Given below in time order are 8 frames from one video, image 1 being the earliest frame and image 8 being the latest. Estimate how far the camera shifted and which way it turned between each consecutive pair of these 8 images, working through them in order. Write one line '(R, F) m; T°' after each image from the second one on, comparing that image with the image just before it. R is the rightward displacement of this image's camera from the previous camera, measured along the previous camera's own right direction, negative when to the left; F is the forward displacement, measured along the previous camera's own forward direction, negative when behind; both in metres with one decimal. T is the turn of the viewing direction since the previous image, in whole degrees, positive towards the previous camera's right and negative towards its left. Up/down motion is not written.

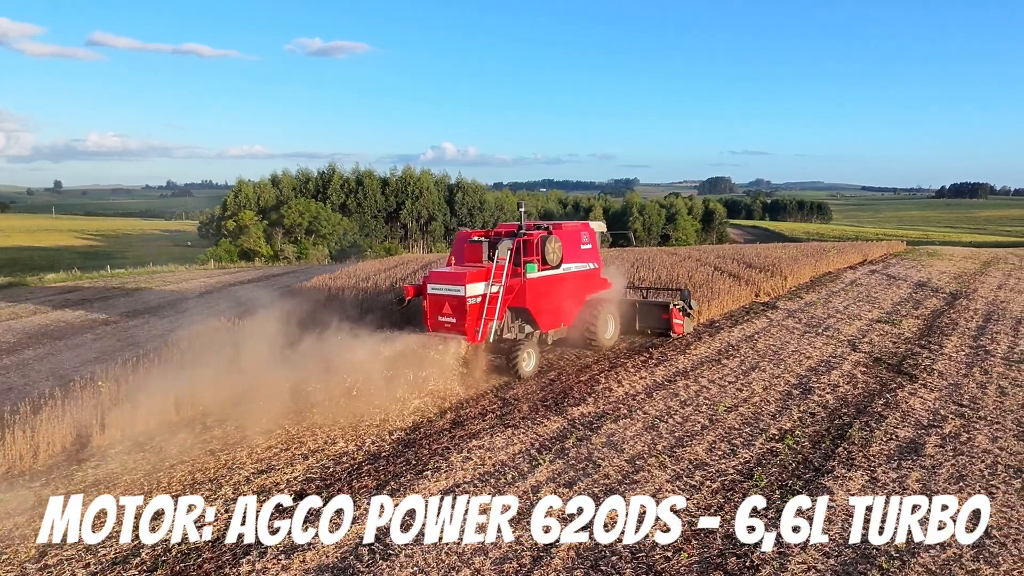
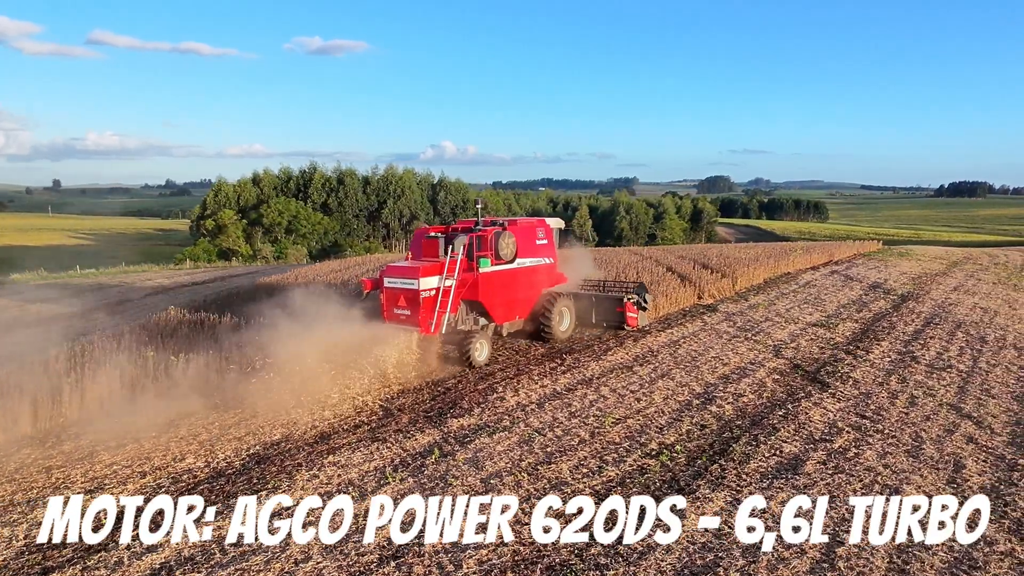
(+1.4, +0.5) m; 0°
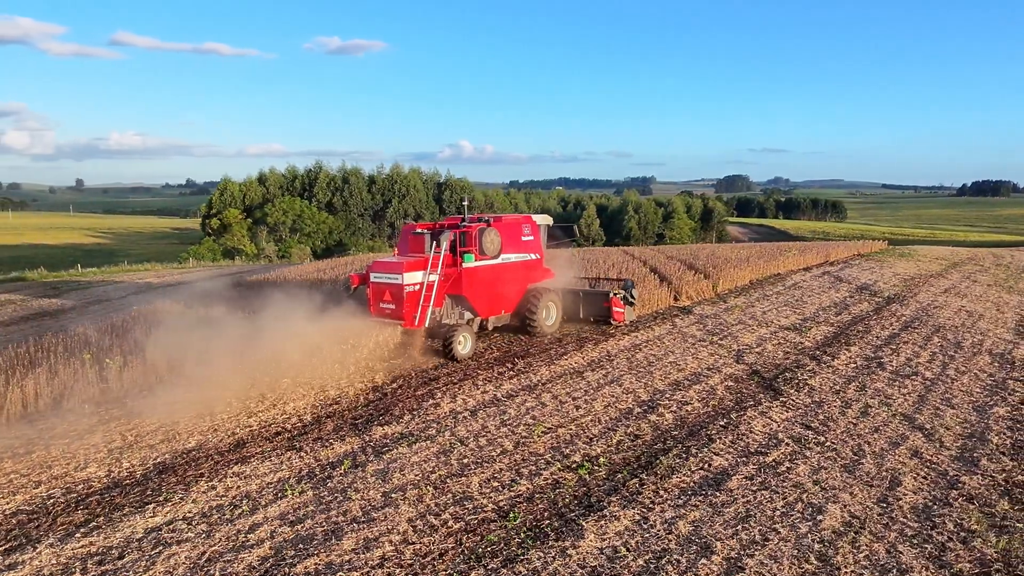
(+0.9, +0.4) m; -1°
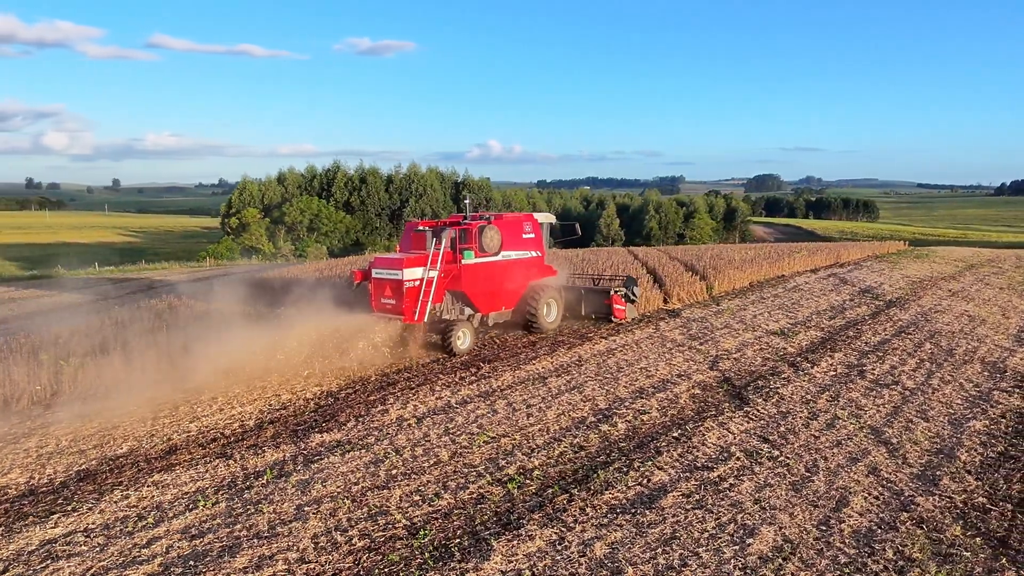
(+0.9, +0.3) m; -2°
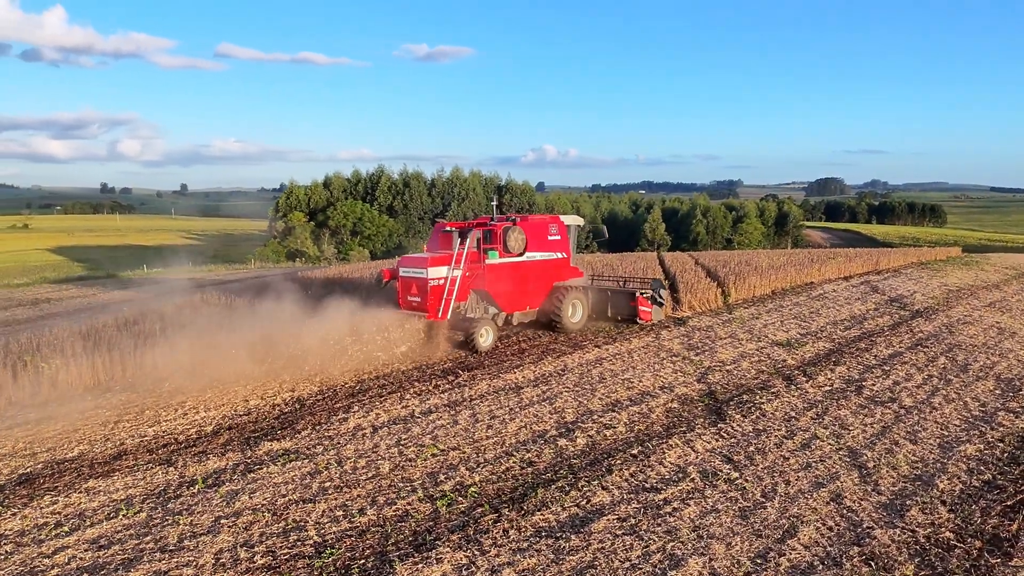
(+1.0, +0.4) m; -4°
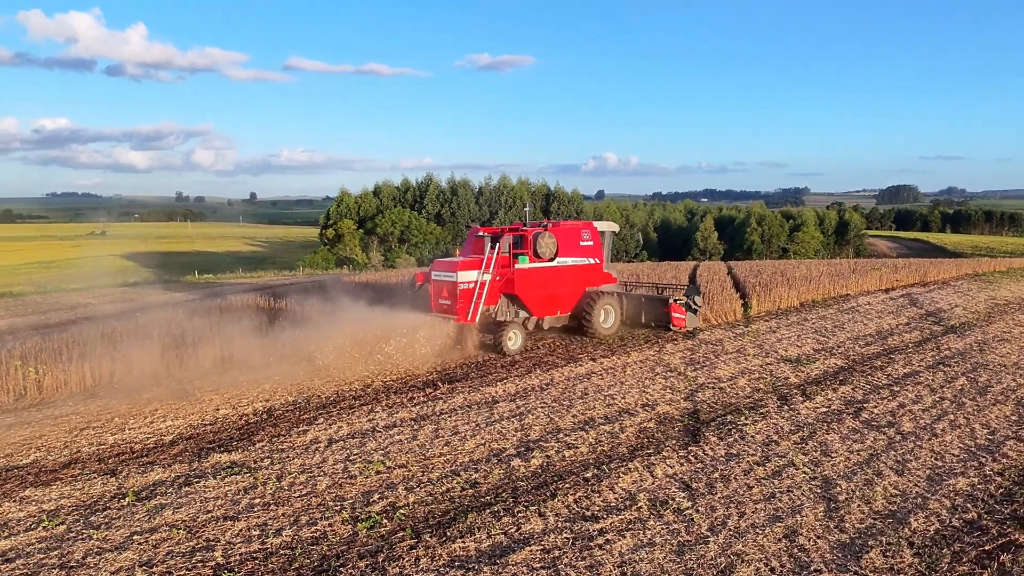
(+1.0, +0.4) m; -5°
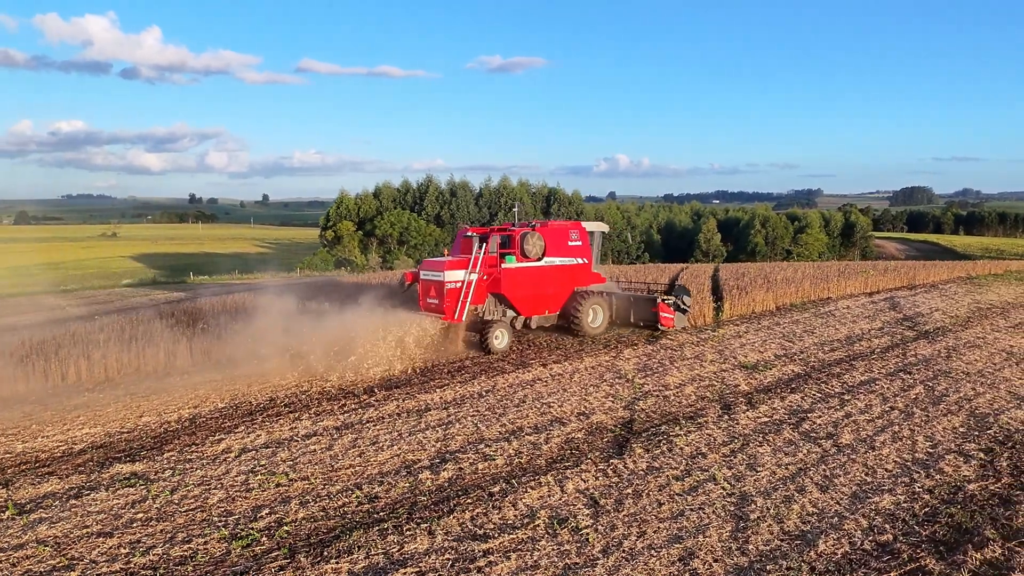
(+0.9, +0.3) m; -1°
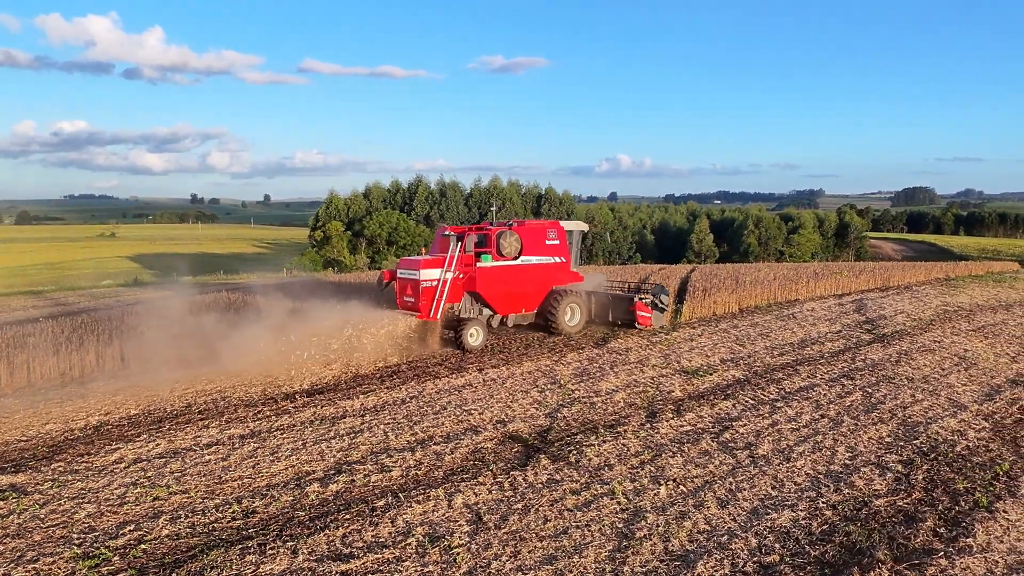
(+0.9, +0.3) m; 0°
